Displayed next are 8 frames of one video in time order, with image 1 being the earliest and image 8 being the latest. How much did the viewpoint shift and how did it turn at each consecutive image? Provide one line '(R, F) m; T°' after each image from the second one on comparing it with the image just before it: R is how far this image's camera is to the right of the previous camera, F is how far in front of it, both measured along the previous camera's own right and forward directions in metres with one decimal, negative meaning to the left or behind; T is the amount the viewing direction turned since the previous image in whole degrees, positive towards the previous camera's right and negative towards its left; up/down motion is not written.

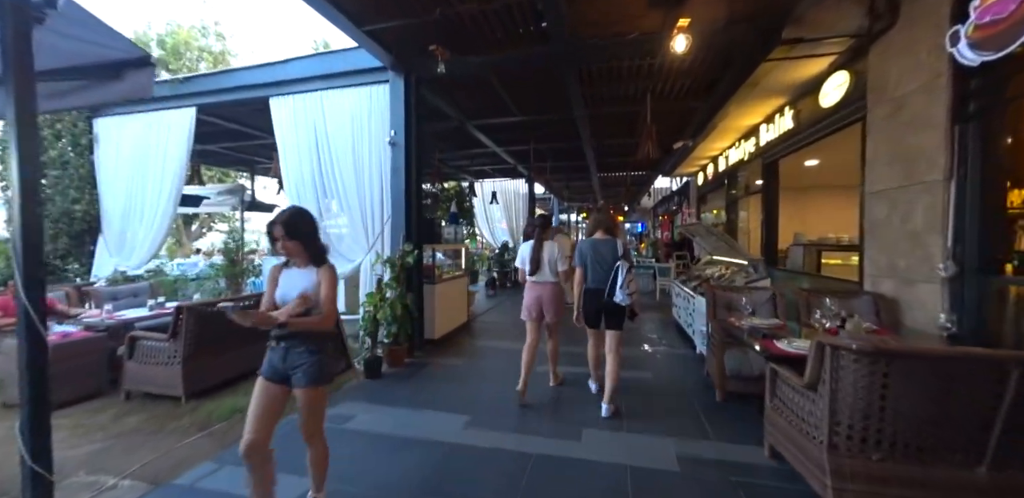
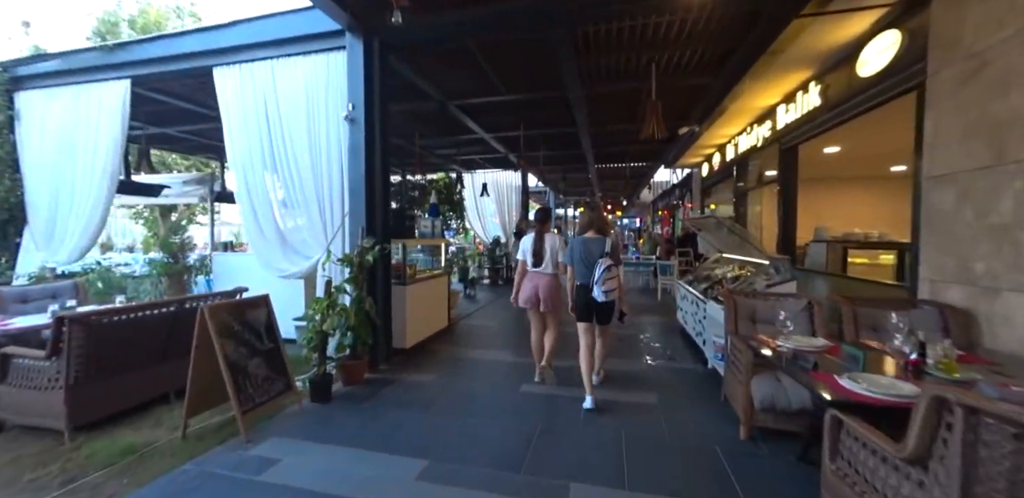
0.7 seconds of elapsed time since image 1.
(+0.2, +0.6) m; 0°
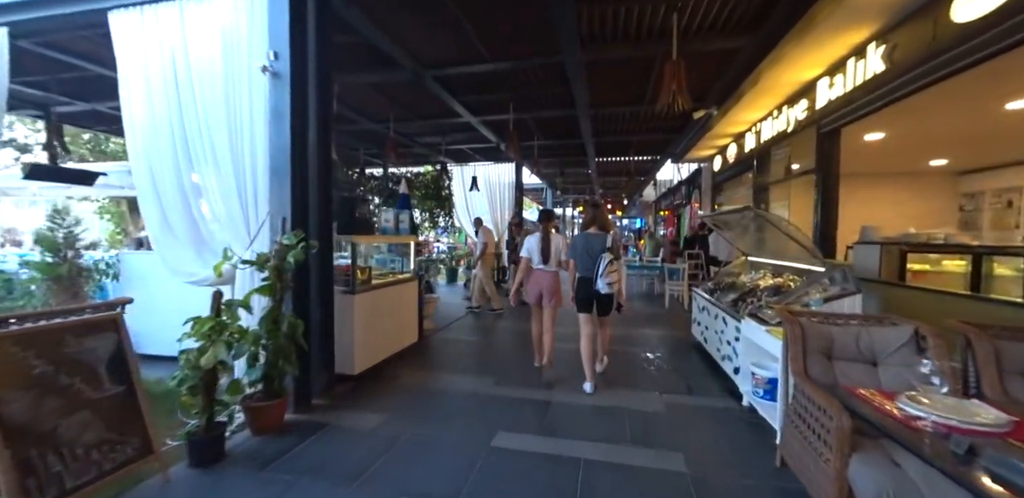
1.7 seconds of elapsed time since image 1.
(+0.1, +0.8) m; +1°
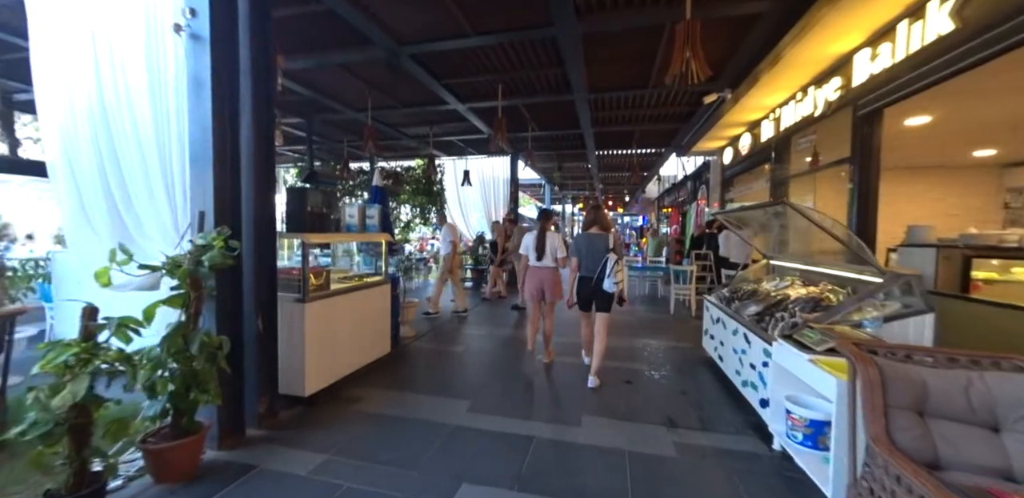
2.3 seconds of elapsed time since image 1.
(+0.2, +0.5) m; -1°
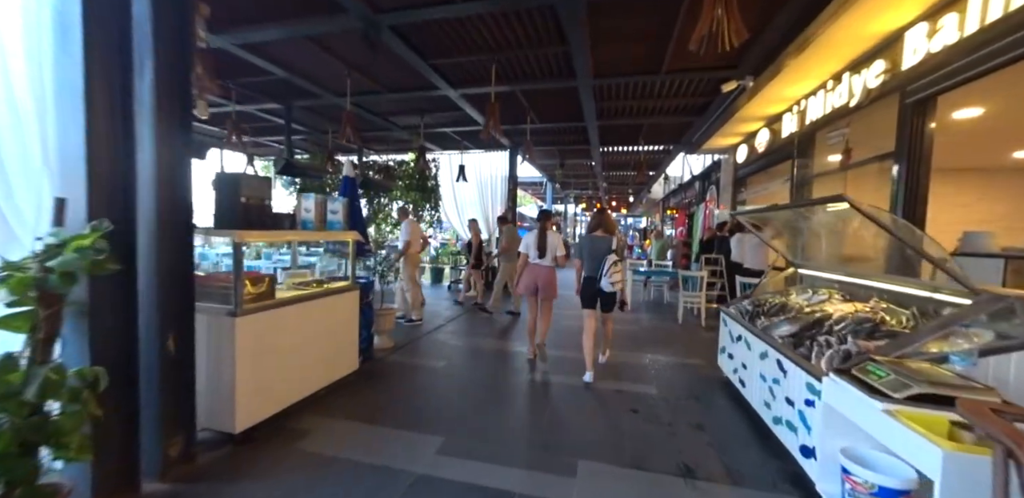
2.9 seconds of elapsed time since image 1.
(+0.1, +0.5) m; 0°
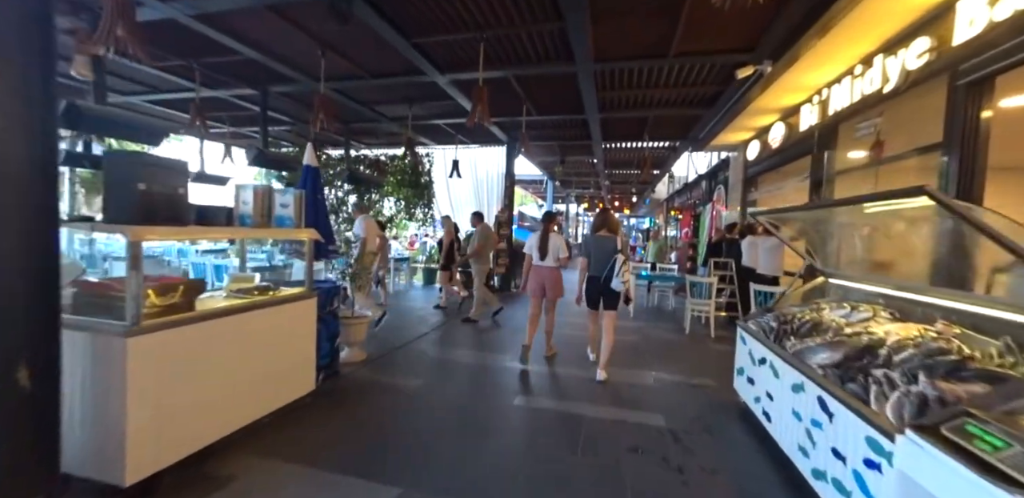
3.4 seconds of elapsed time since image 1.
(+0.1, +0.5) m; 0°
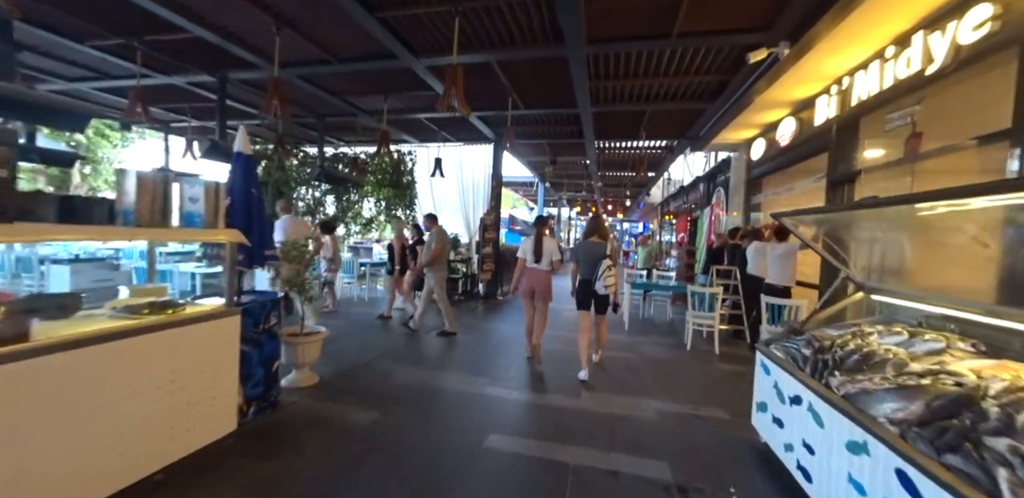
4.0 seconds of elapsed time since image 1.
(+0.1, +0.6) m; +1°
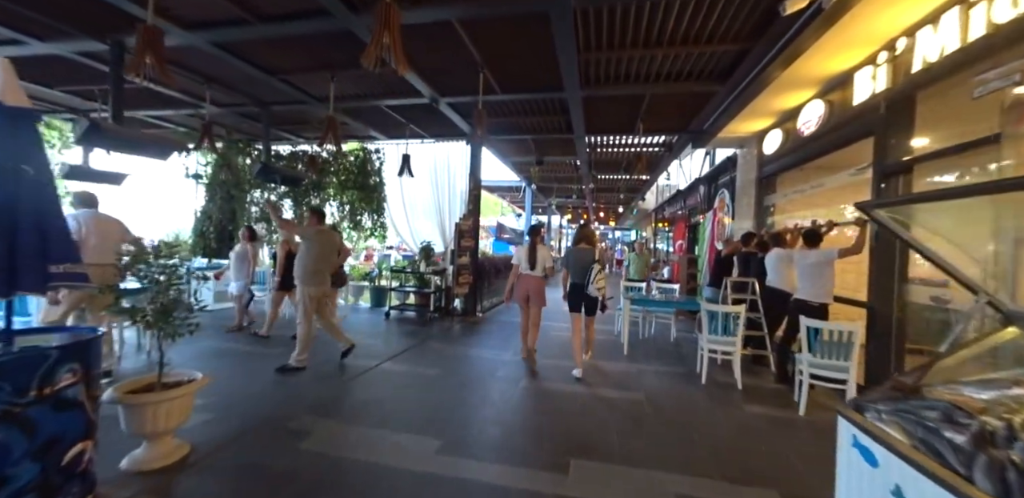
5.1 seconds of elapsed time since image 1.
(+0.2, +1.0) m; +1°
